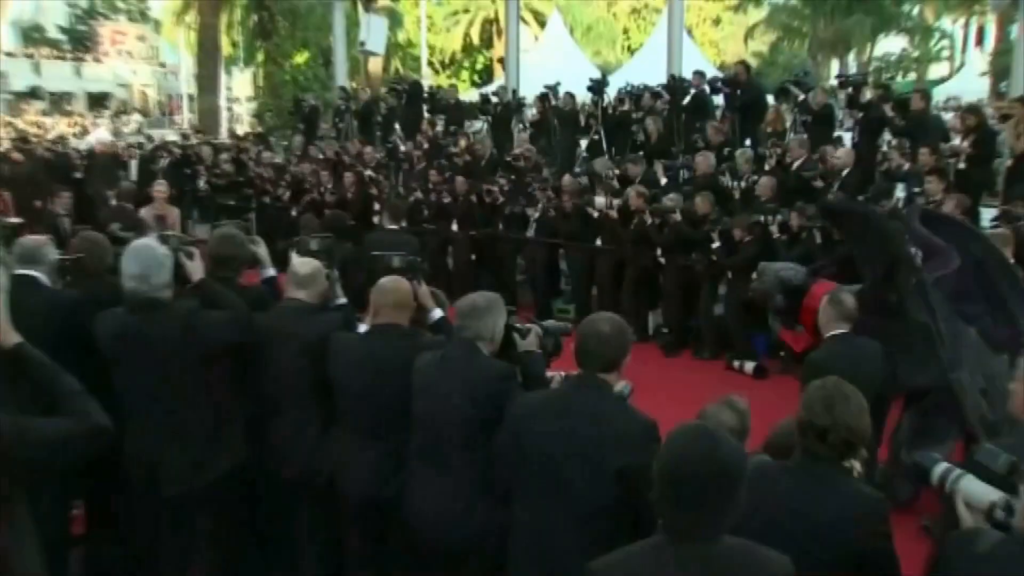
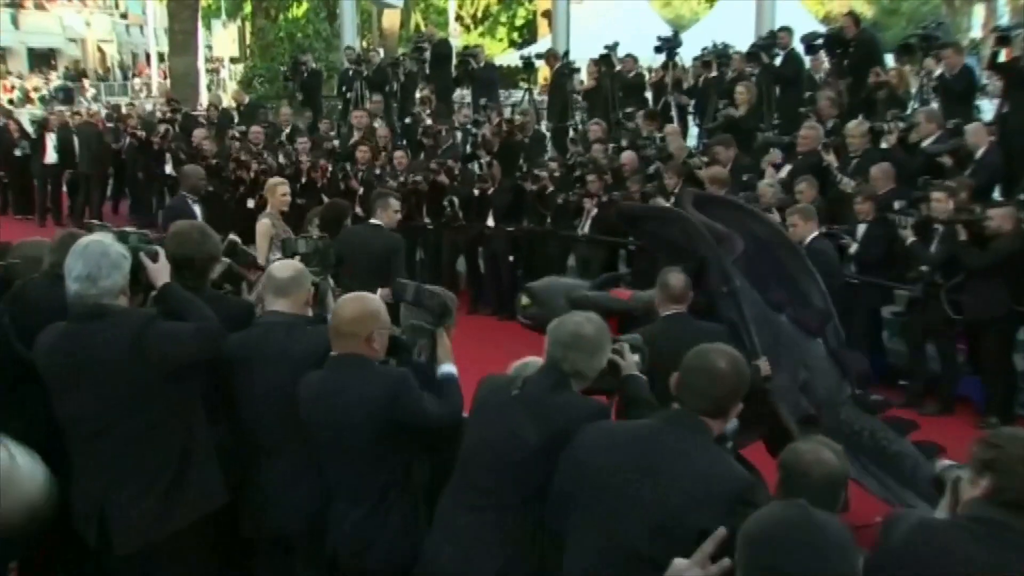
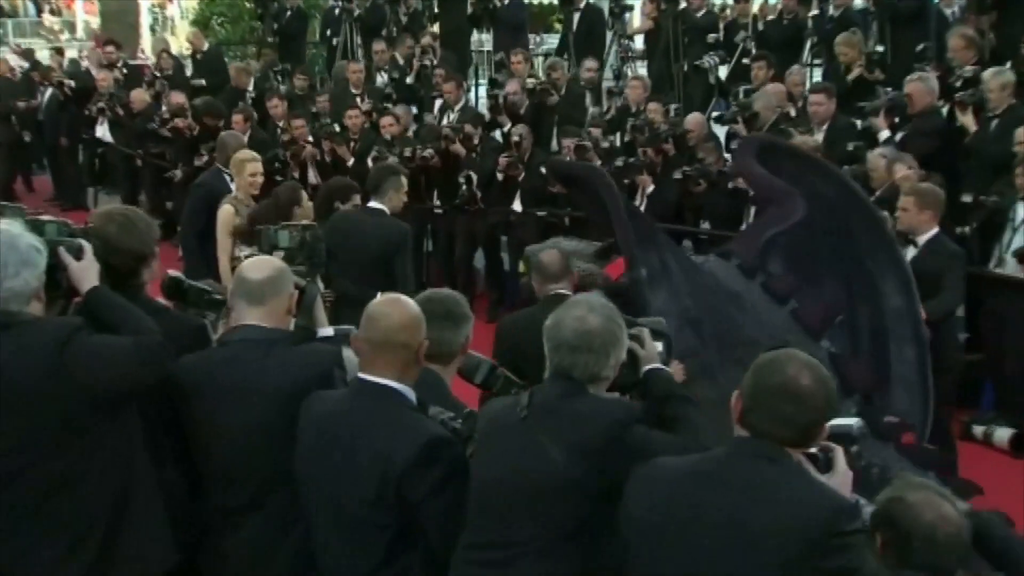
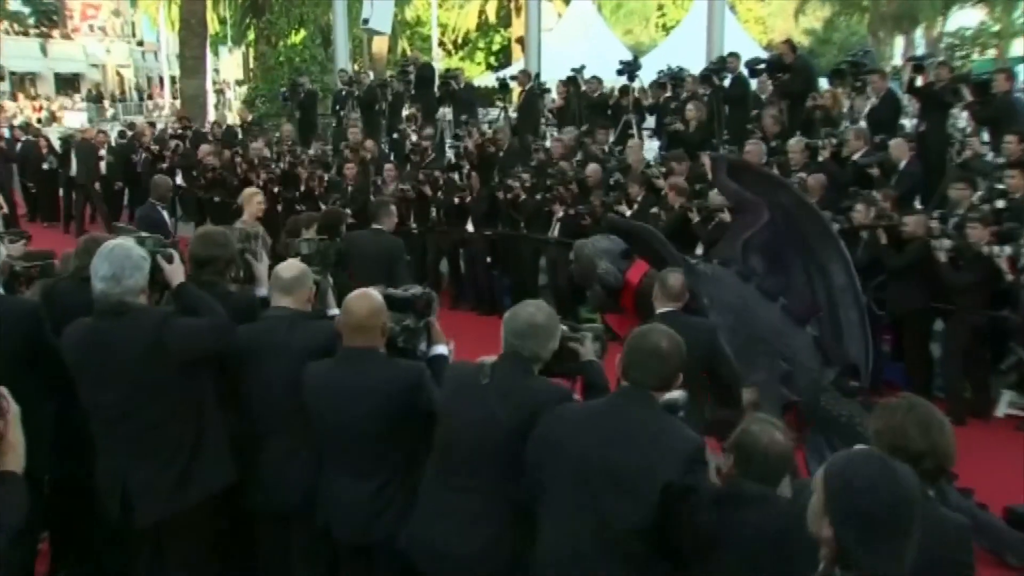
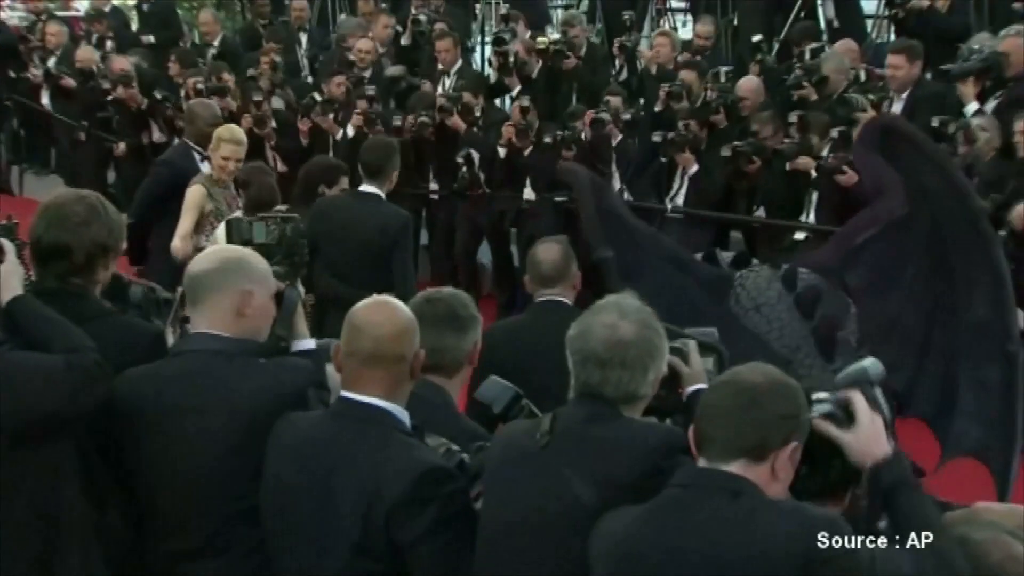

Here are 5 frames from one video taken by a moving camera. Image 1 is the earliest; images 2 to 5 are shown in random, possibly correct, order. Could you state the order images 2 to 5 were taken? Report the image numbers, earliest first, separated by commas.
4, 2, 3, 5
